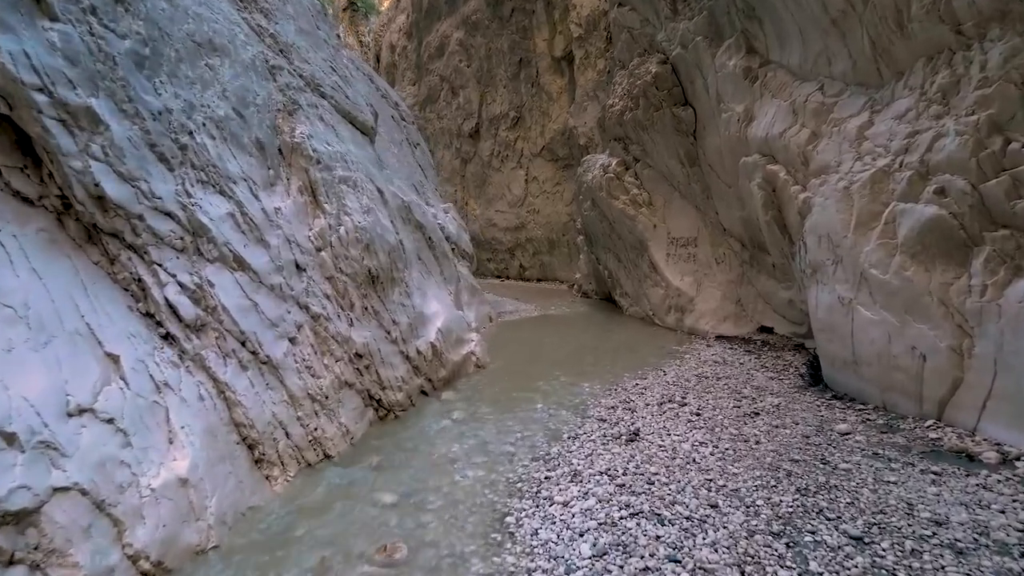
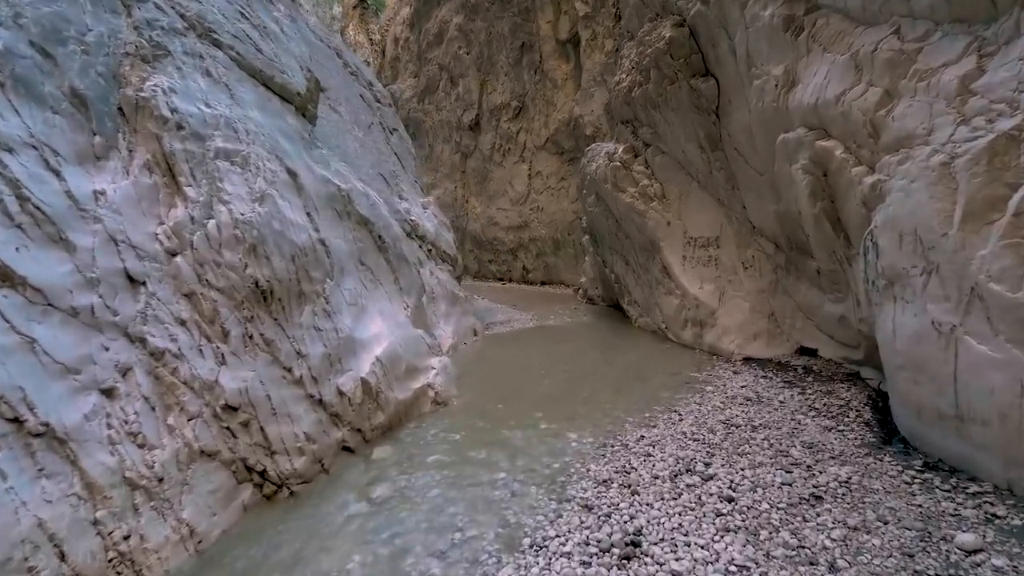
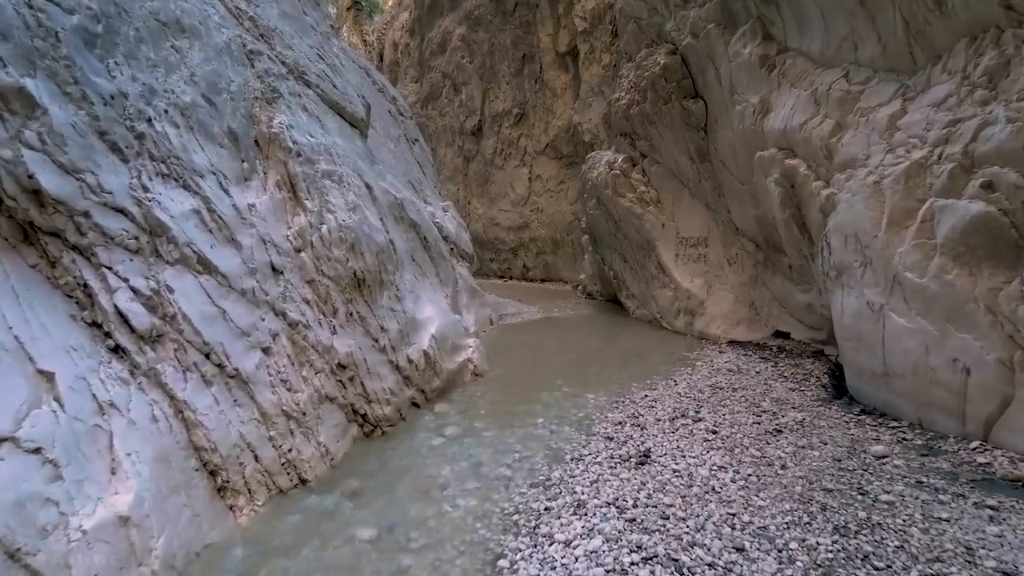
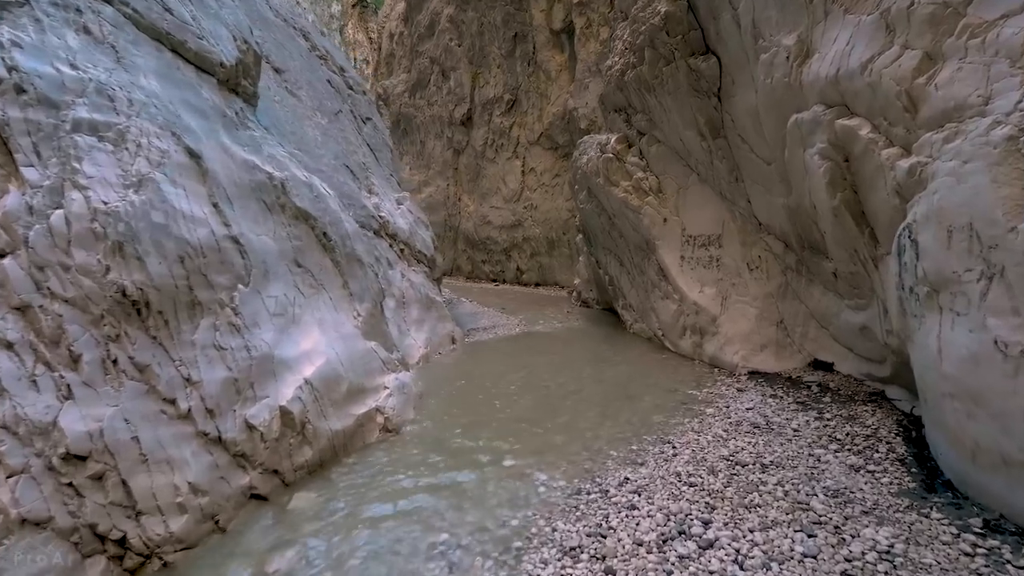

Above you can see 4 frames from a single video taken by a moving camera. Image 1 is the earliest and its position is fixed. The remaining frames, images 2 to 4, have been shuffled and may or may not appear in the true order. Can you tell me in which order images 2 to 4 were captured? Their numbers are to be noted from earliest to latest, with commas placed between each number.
3, 2, 4
